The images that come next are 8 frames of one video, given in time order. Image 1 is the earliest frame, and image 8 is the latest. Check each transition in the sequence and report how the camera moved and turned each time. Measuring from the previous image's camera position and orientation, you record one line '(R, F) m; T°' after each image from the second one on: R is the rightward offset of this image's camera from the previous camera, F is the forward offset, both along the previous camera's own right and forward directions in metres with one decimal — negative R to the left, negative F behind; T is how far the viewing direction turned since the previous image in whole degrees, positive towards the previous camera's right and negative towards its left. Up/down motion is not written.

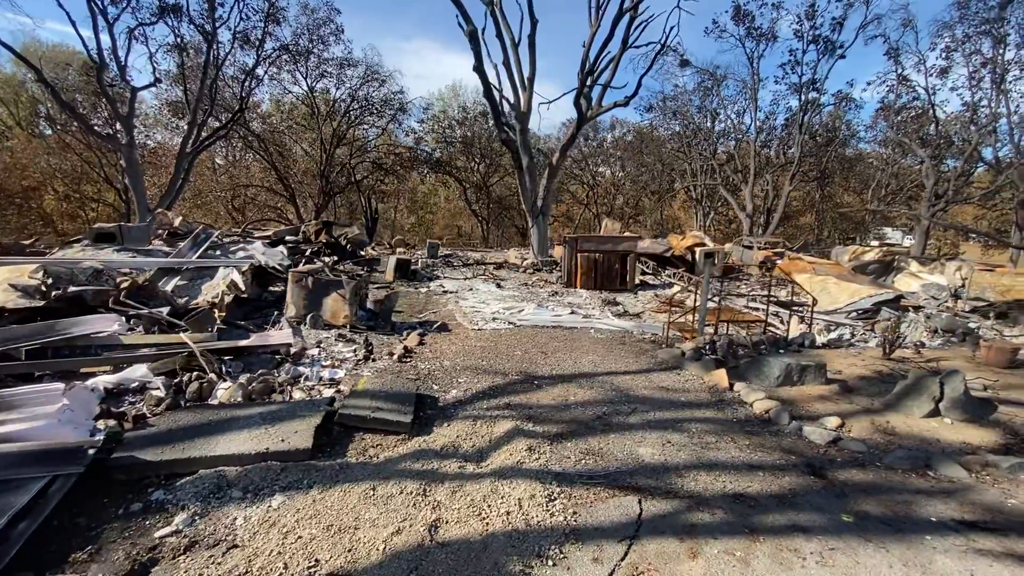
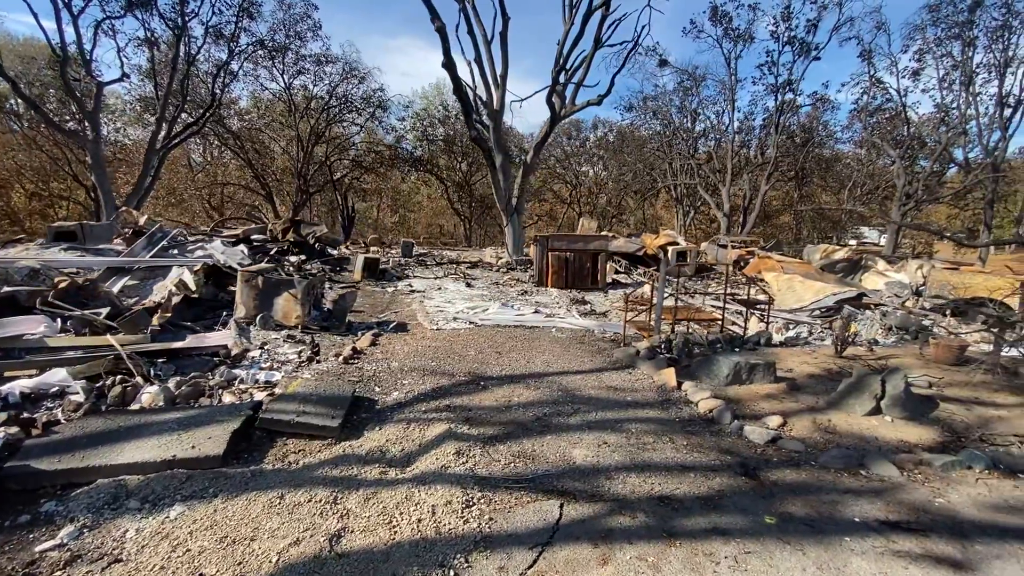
(+0.4, +0.1) m; +1°
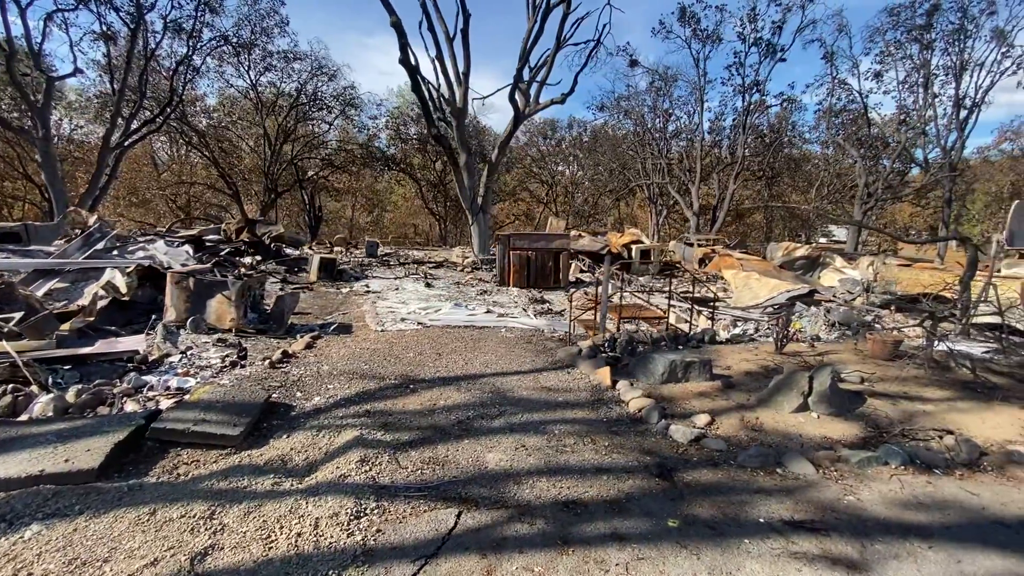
(+0.5, +0.1) m; +2°
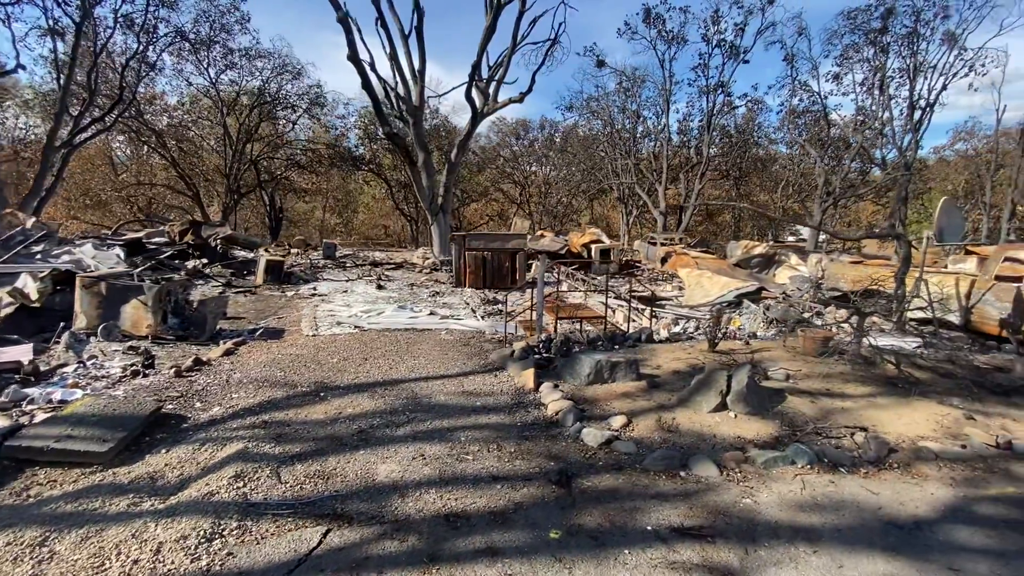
(+0.5, +0.1) m; +2°
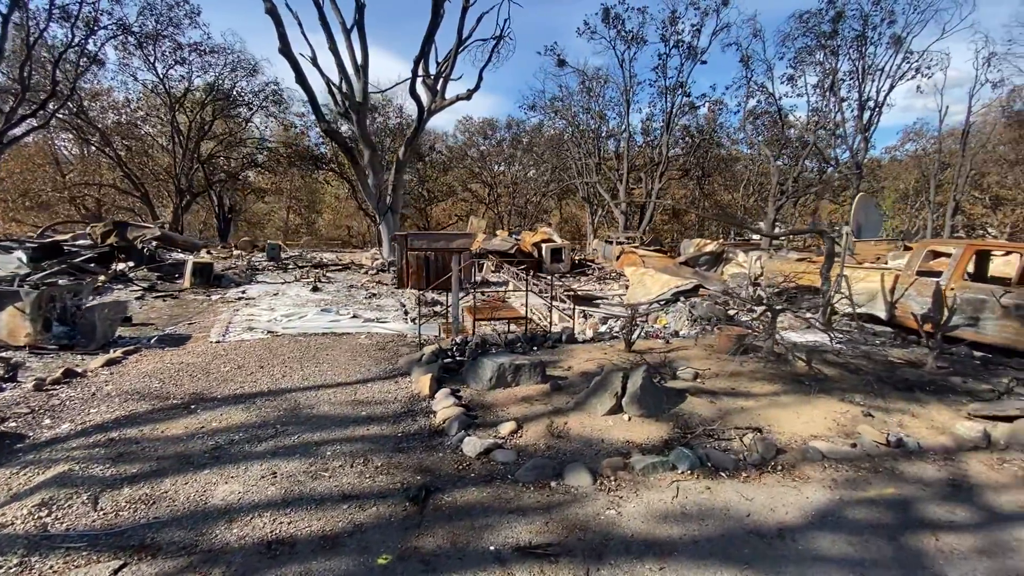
(+0.7, +0.2) m; +3°
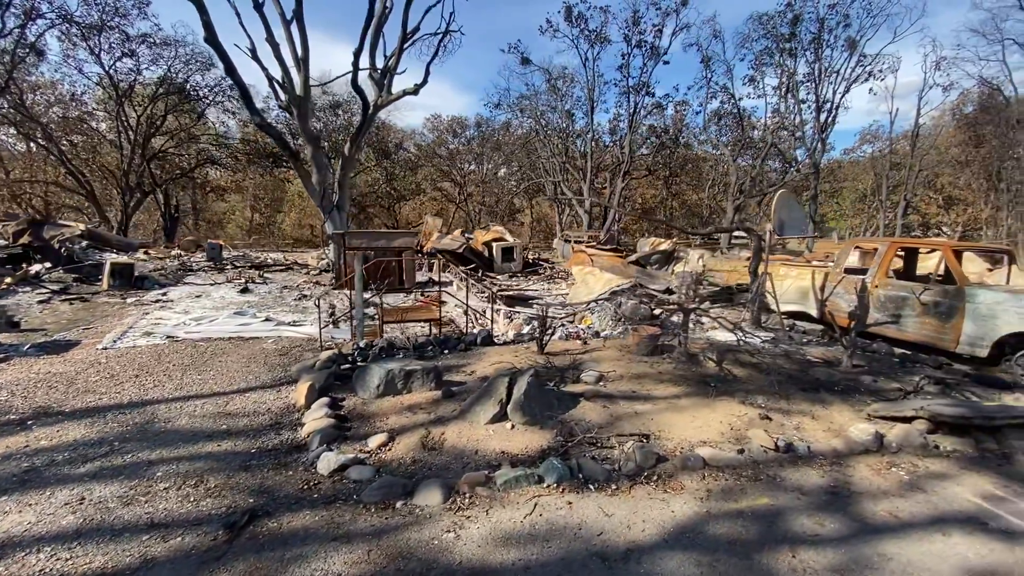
(+0.7, +0.2) m; +3°
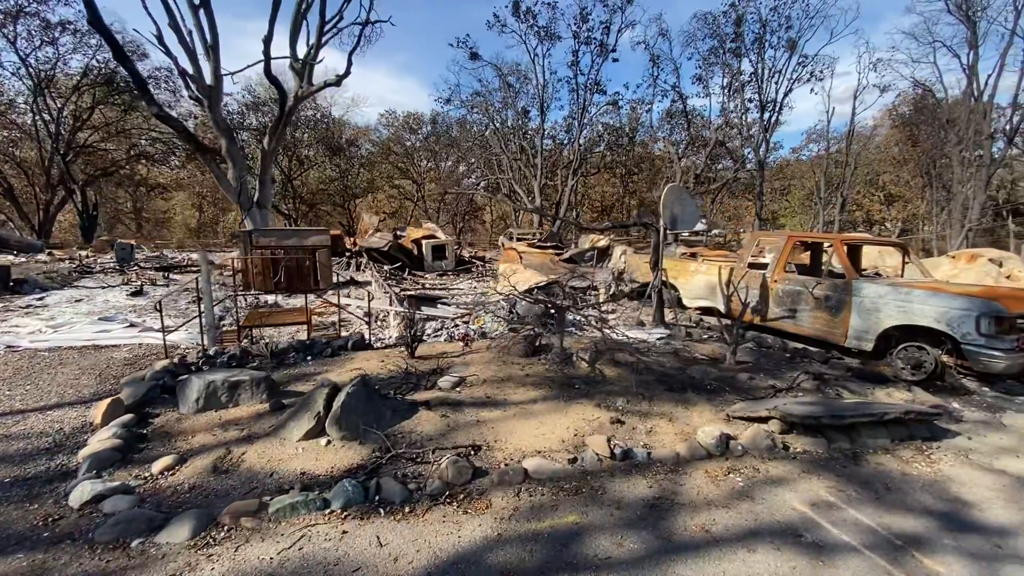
(+1.0, +0.3) m; +3°
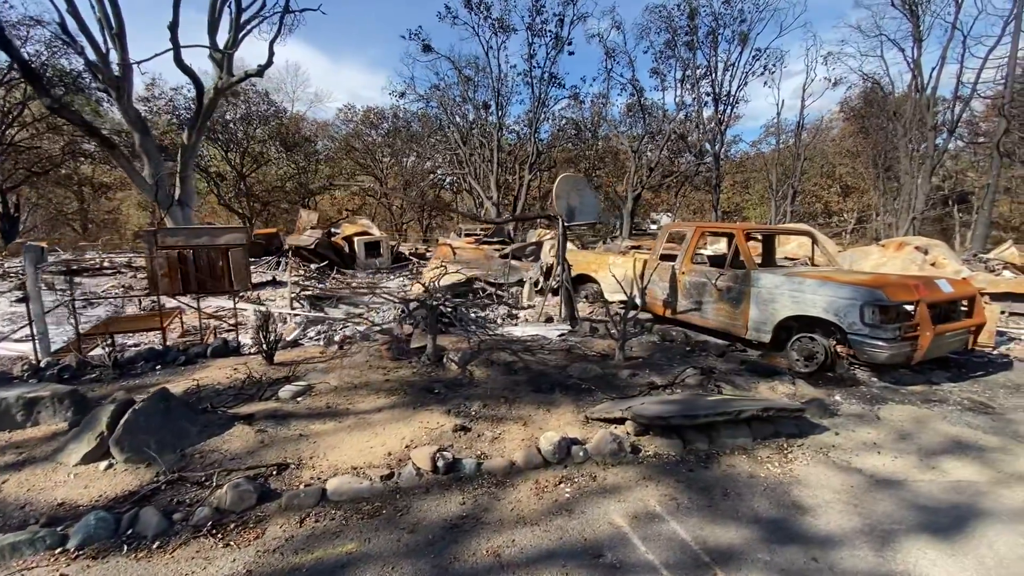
(+1.0, +0.3) m; +3°
